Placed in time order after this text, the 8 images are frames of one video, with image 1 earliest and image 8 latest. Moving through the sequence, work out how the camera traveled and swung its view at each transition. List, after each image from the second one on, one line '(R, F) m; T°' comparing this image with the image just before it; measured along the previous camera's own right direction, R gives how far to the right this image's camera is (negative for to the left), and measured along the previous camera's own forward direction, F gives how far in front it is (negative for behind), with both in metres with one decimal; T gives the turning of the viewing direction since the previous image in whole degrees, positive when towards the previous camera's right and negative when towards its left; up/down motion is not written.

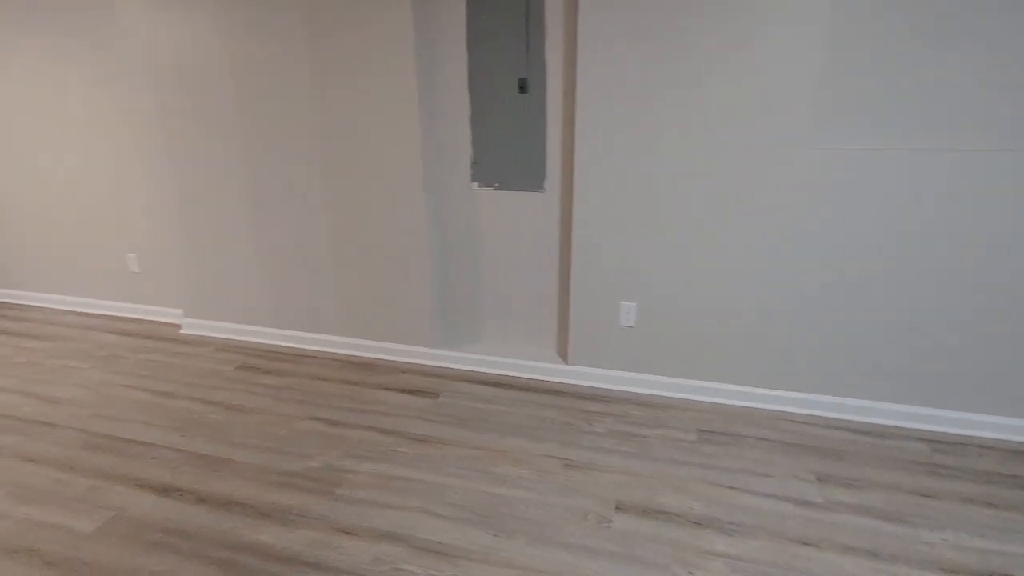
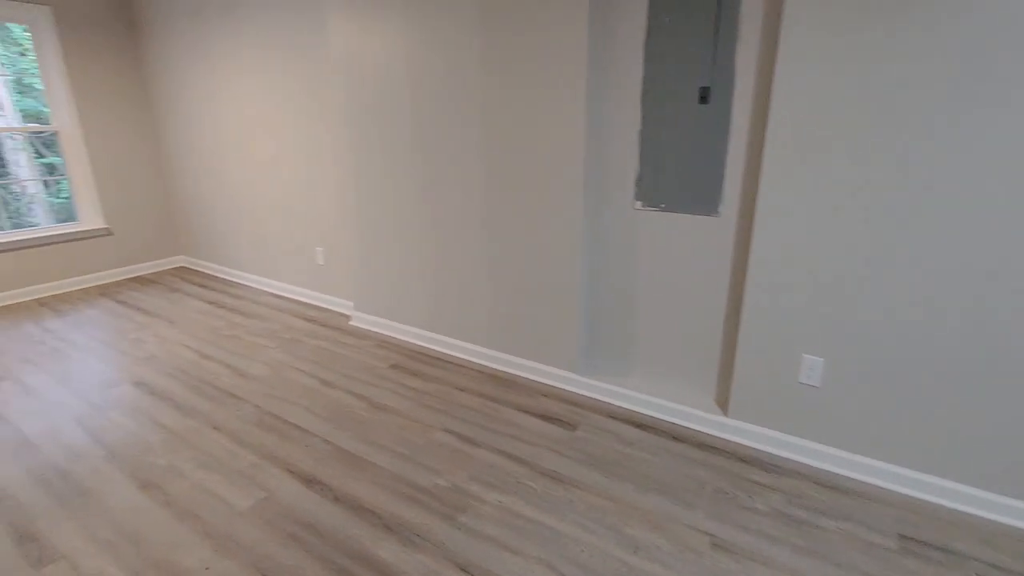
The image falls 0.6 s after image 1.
(0.0, +0.2) m; -17°
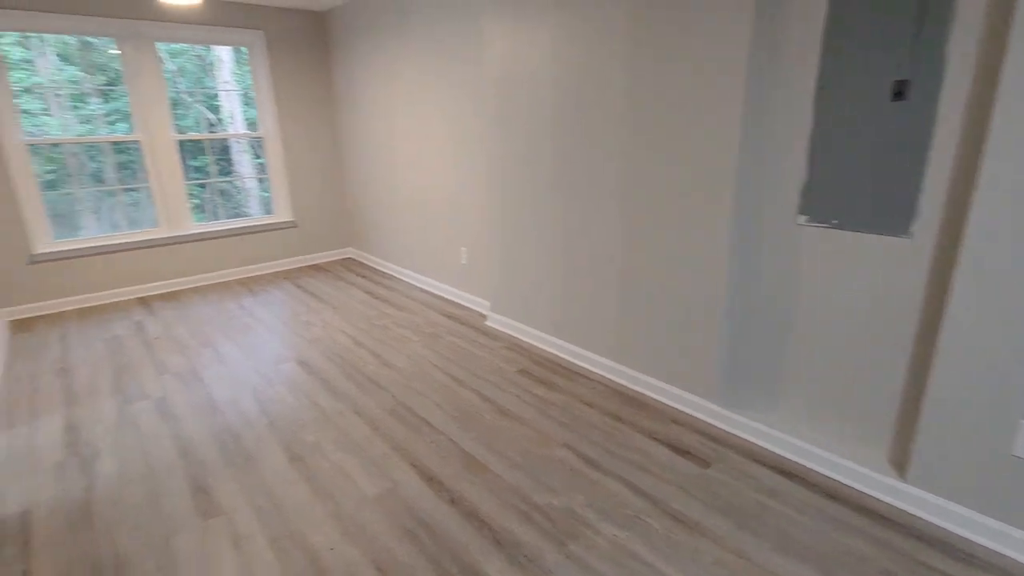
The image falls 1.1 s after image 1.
(+0.1, +0.1) m; -16°
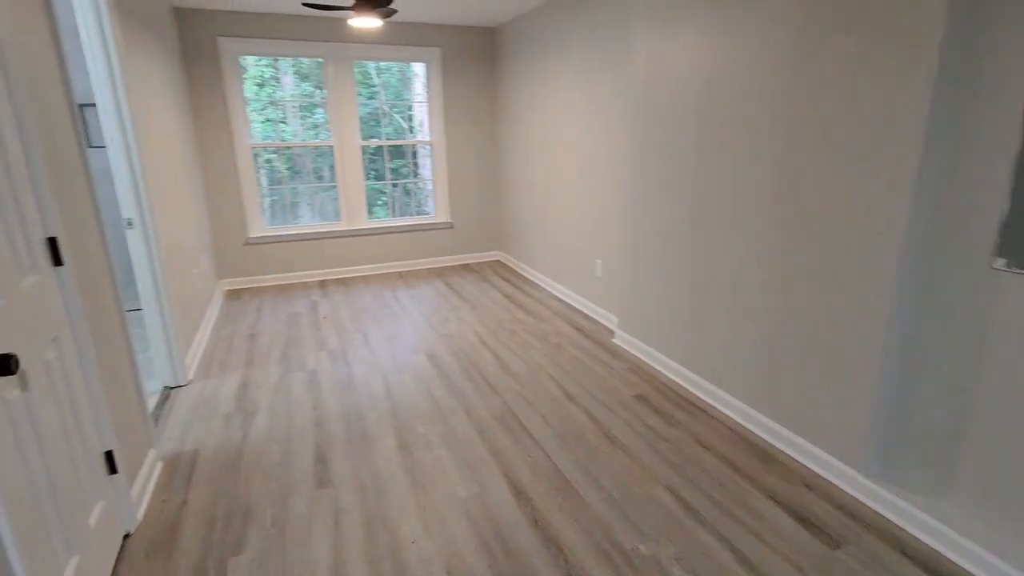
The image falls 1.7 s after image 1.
(+0.2, +0.1) m; -17°
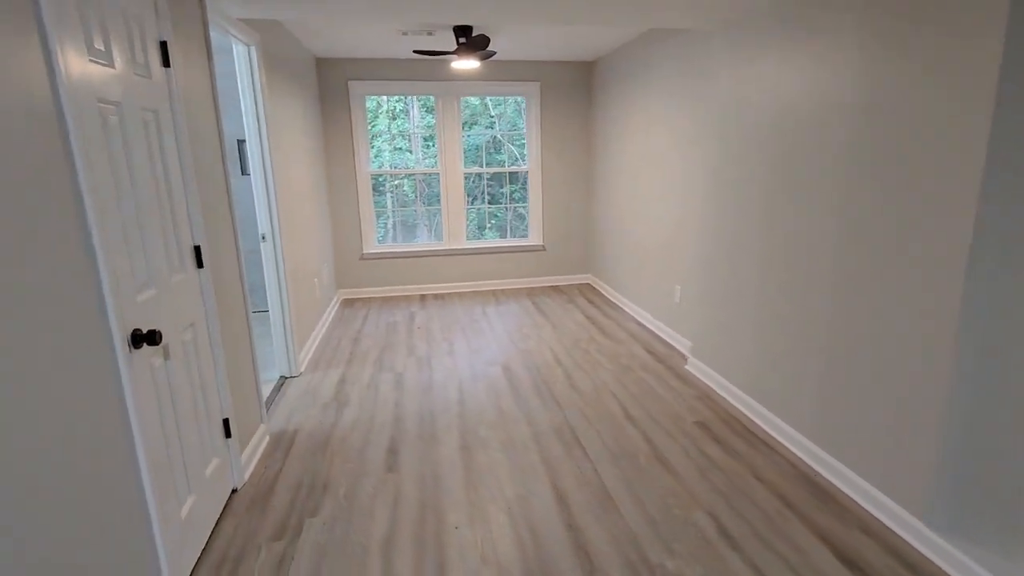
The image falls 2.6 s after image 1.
(+0.3, -0.2) m; -12°
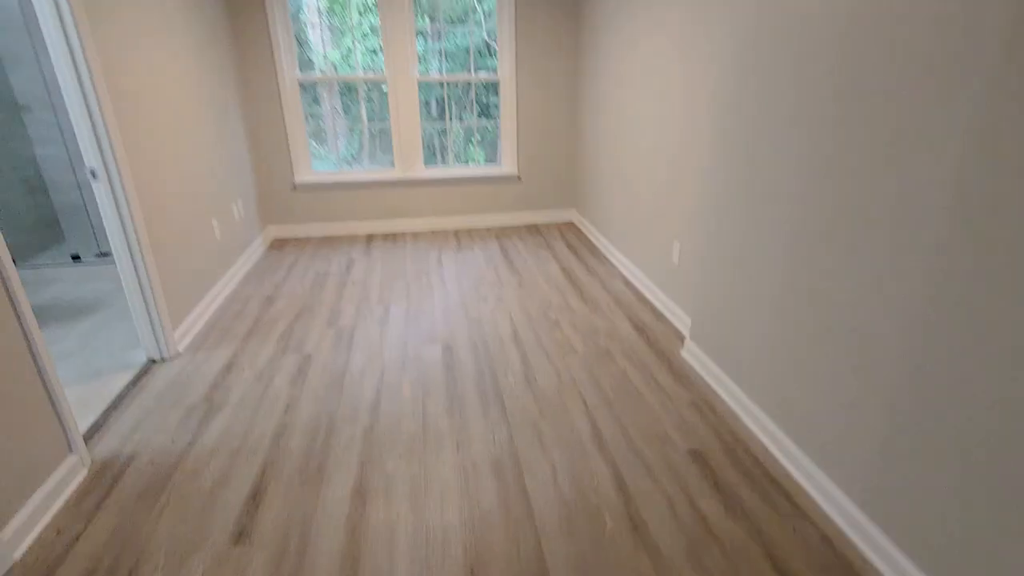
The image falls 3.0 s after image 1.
(+0.3, +1.0) m; 0°
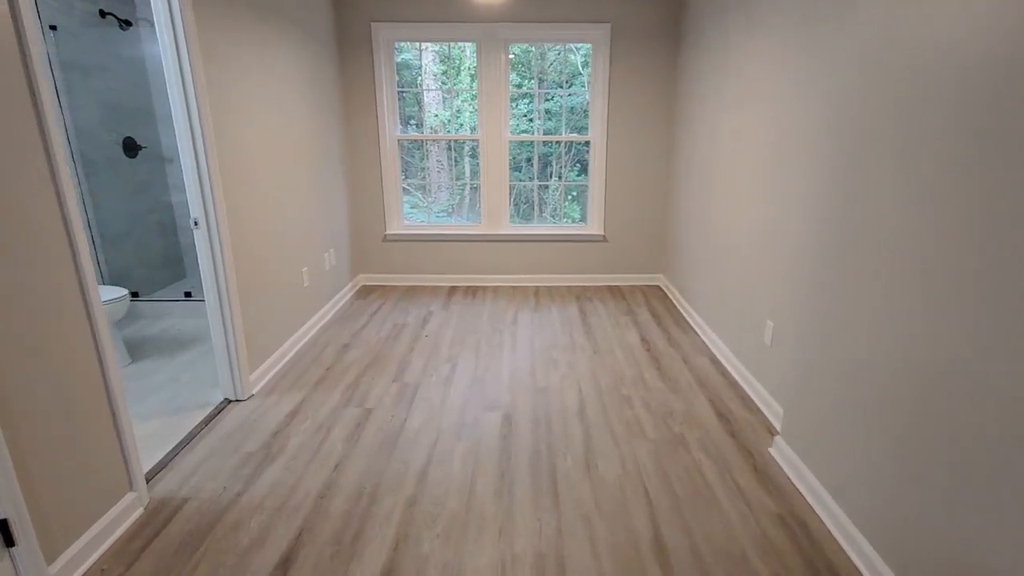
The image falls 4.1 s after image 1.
(+0.1, +0.1) m; -10°
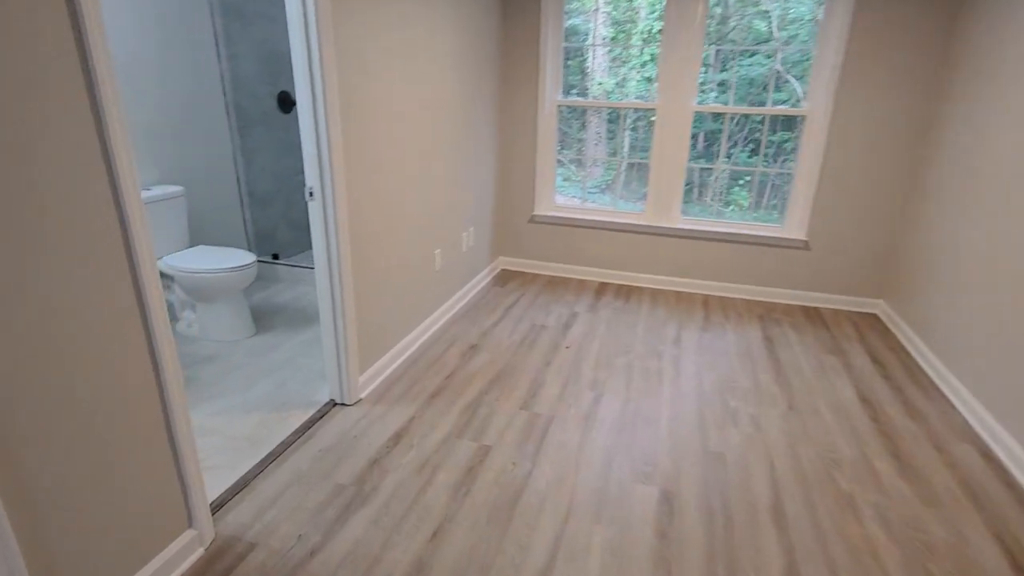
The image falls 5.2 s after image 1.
(-0.2, +0.7) m; -15°
